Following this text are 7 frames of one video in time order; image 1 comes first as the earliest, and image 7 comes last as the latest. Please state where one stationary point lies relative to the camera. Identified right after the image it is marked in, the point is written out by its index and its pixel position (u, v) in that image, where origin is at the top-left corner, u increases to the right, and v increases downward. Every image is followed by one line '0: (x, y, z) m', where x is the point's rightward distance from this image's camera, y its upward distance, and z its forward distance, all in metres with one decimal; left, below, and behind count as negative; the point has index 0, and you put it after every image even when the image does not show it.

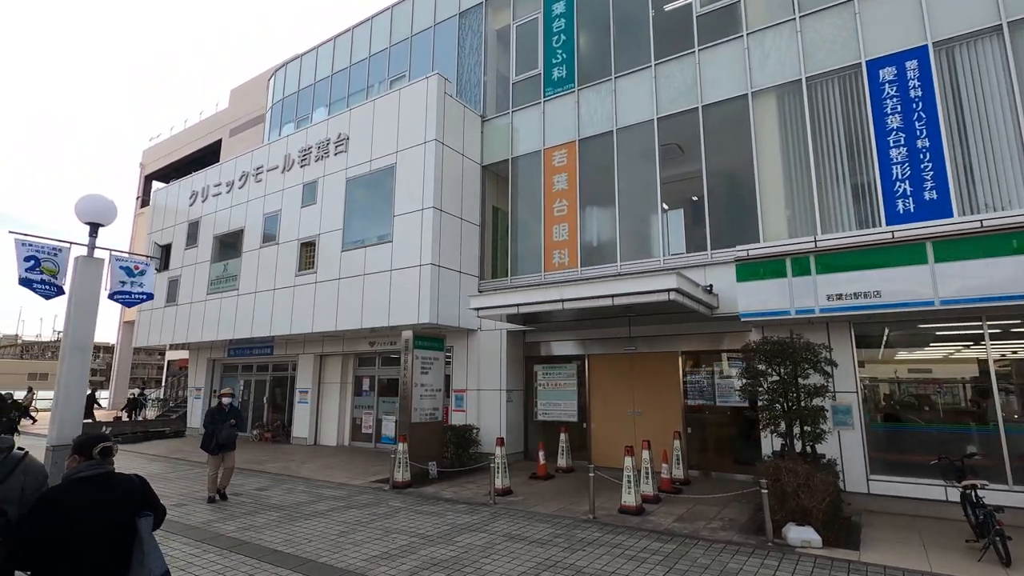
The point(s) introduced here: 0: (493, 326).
0: (-0.5, -1.0, +13.4) m
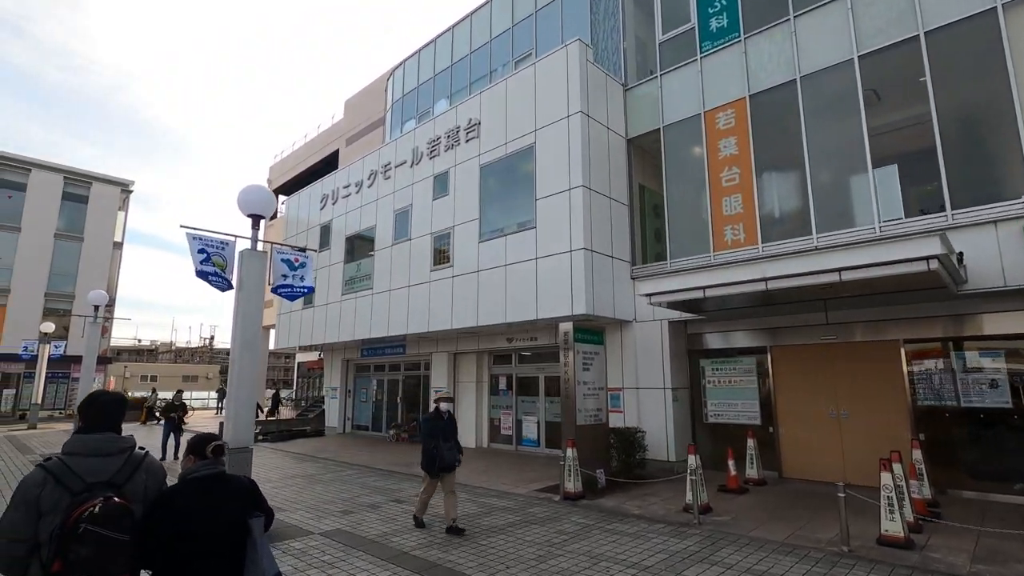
0: (+3.1, -0.6, +11.9) m
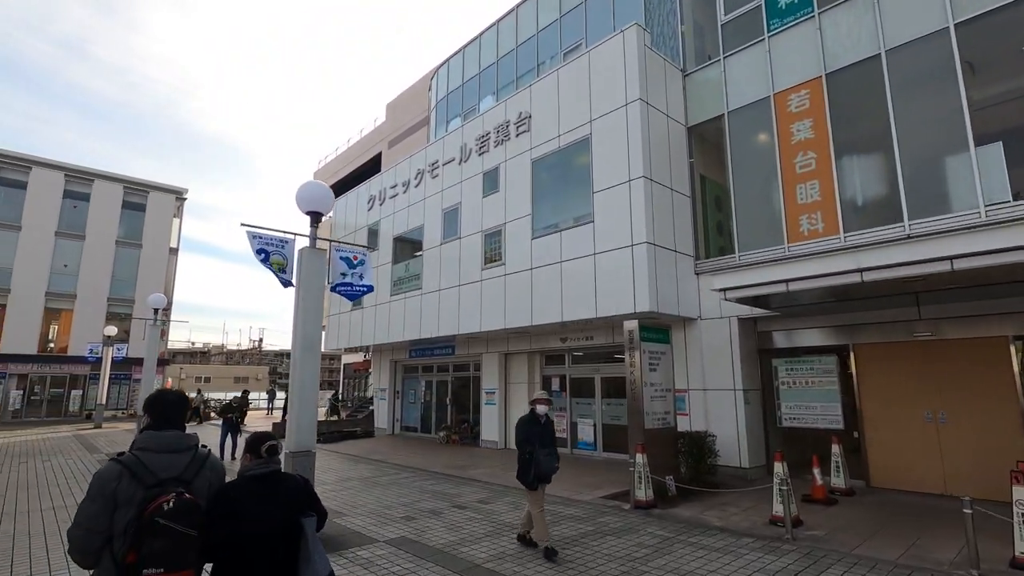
0: (+4.3, -0.5, +11.2) m
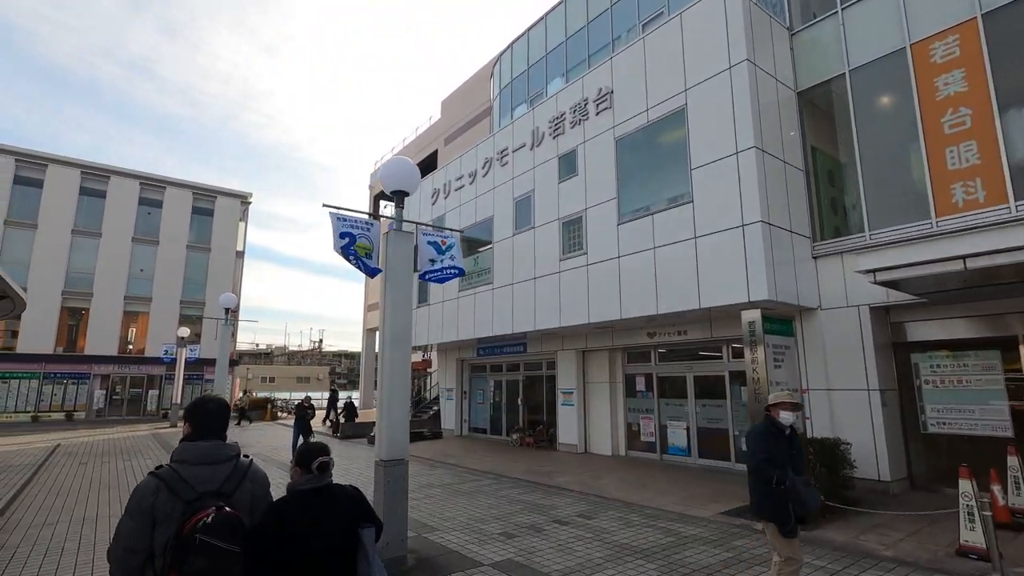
0: (+6.0, -0.3, +9.7) m
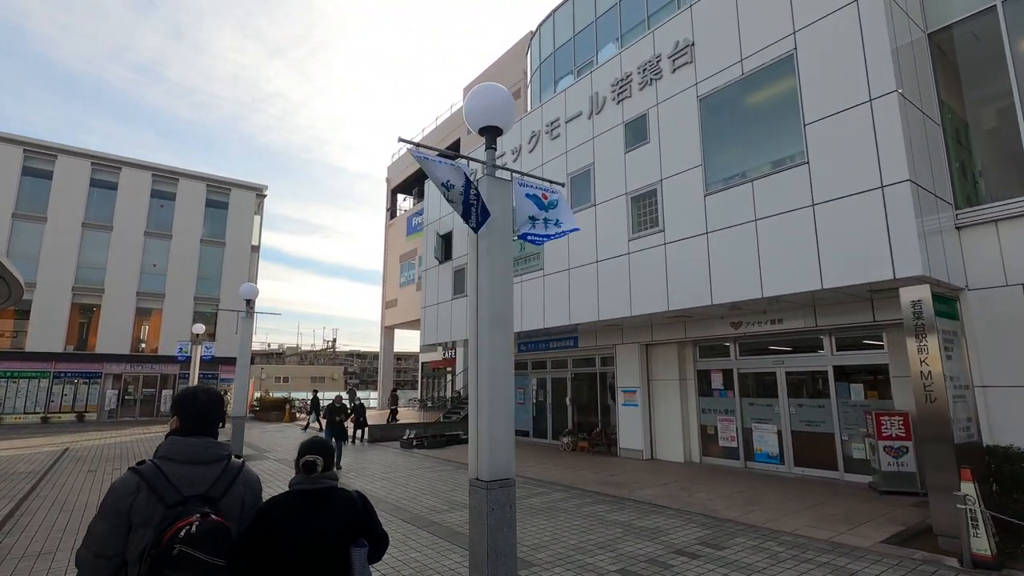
0: (+7.3, +0.1, +8.0) m
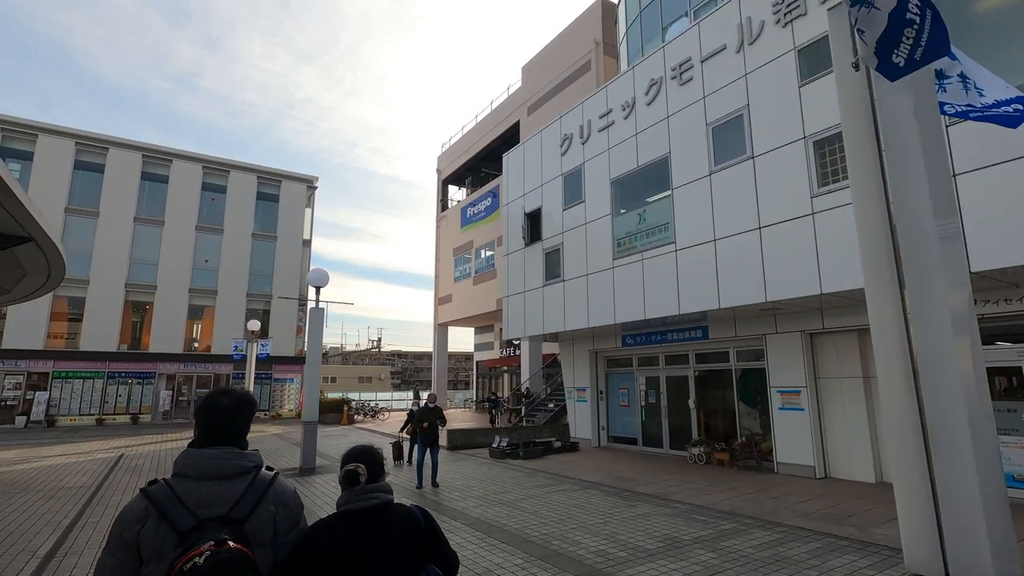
0: (+9.6, +0.7, +5.1) m
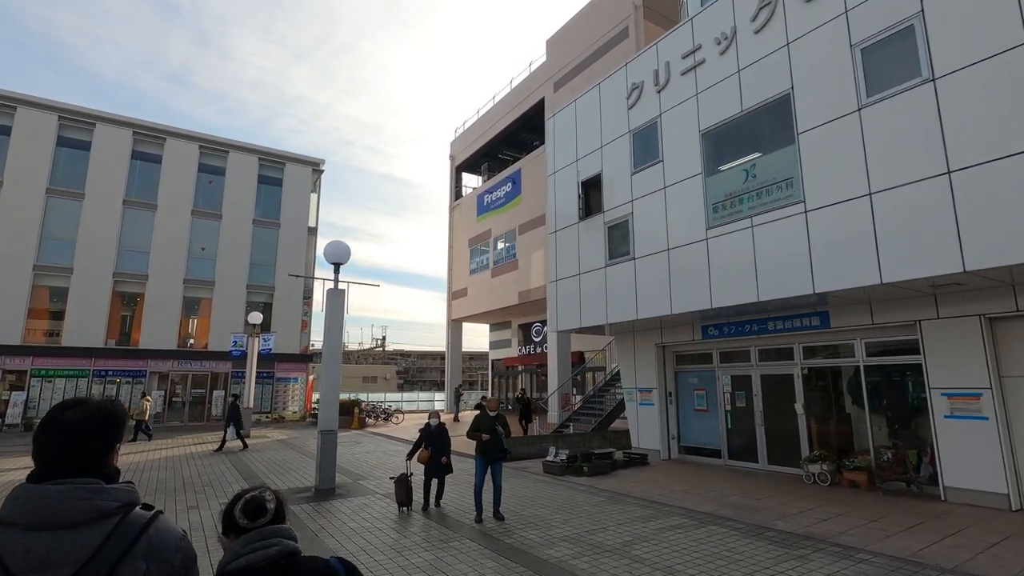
0: (+10.9, +1.1, +2.5) m
